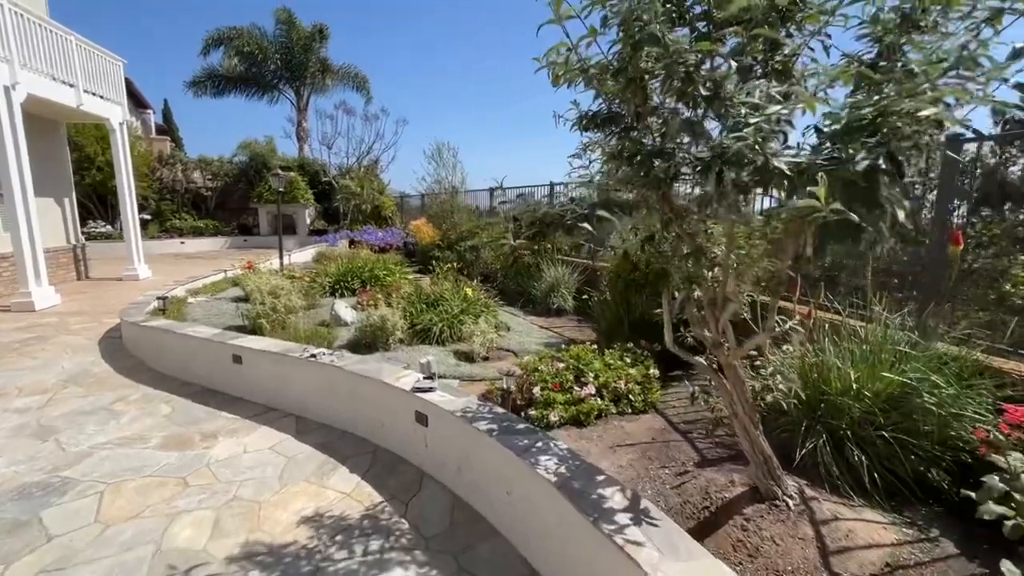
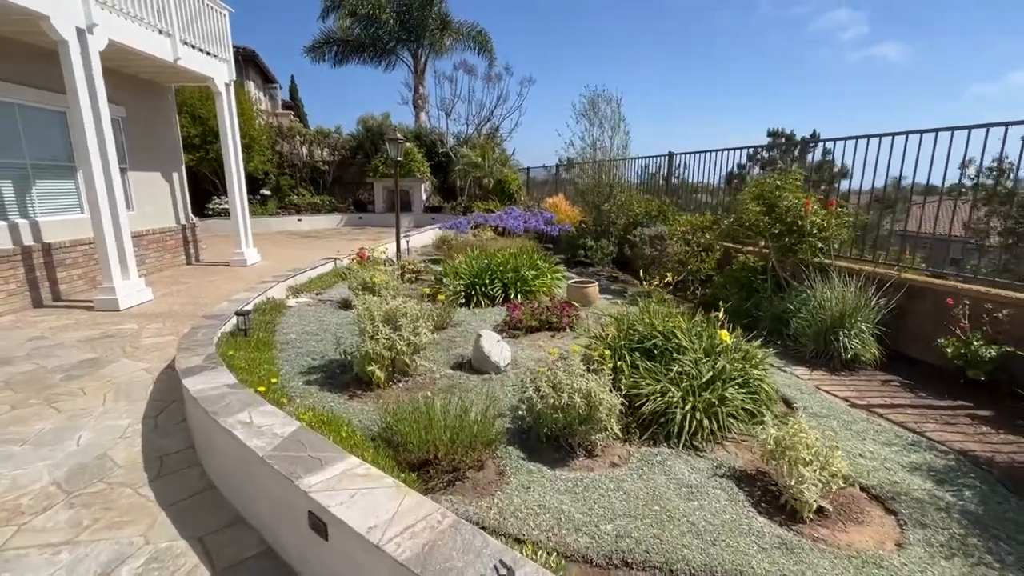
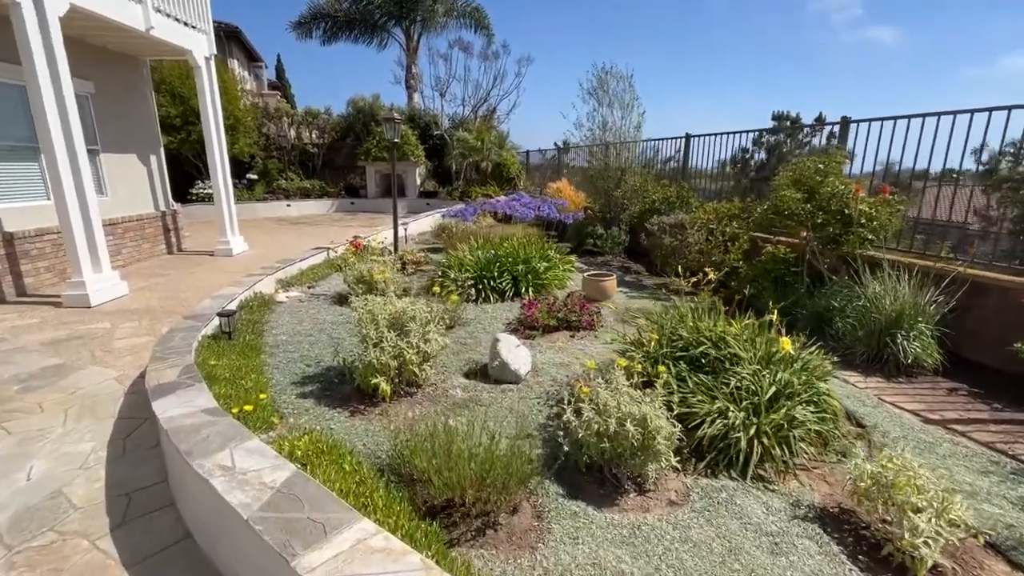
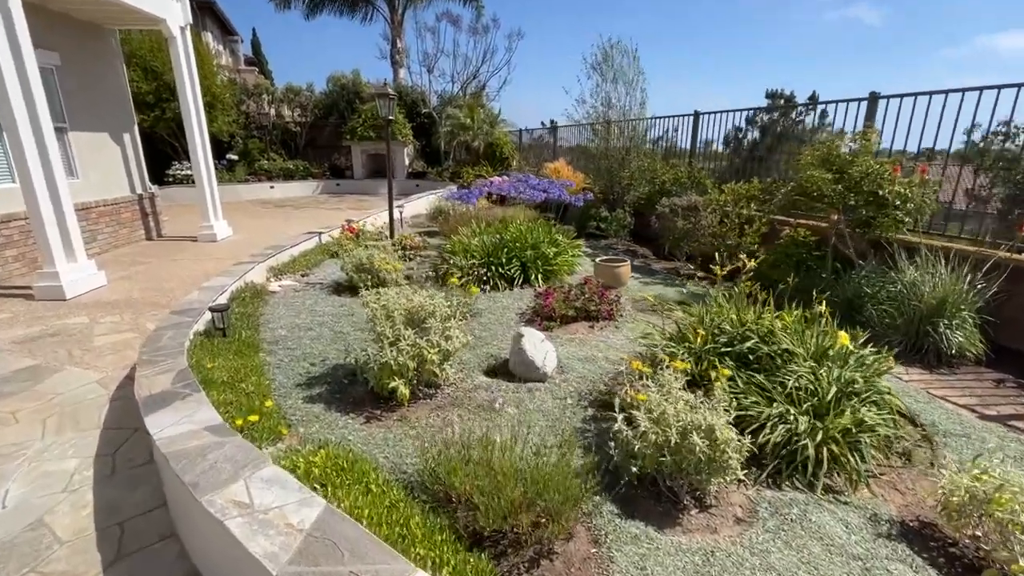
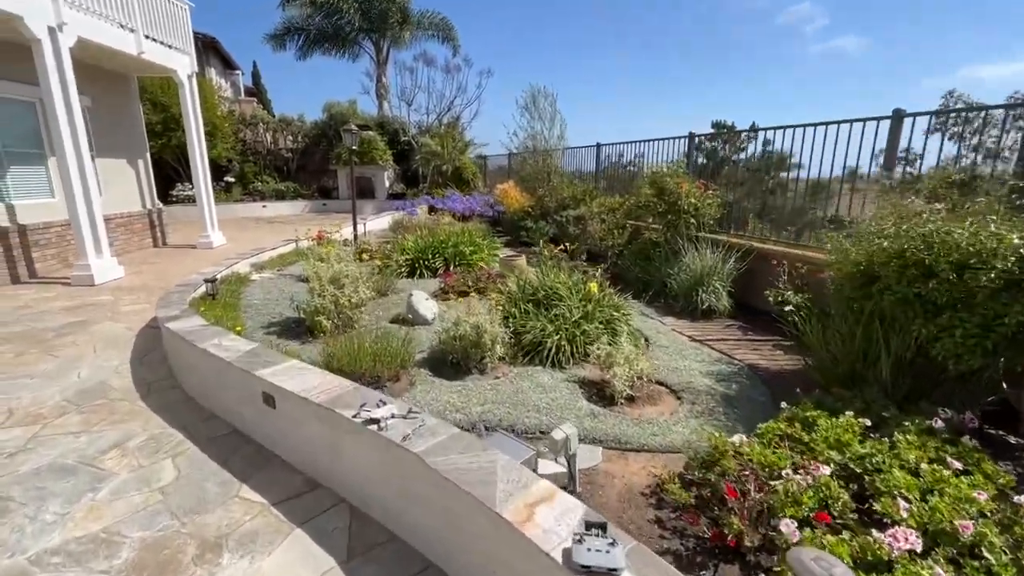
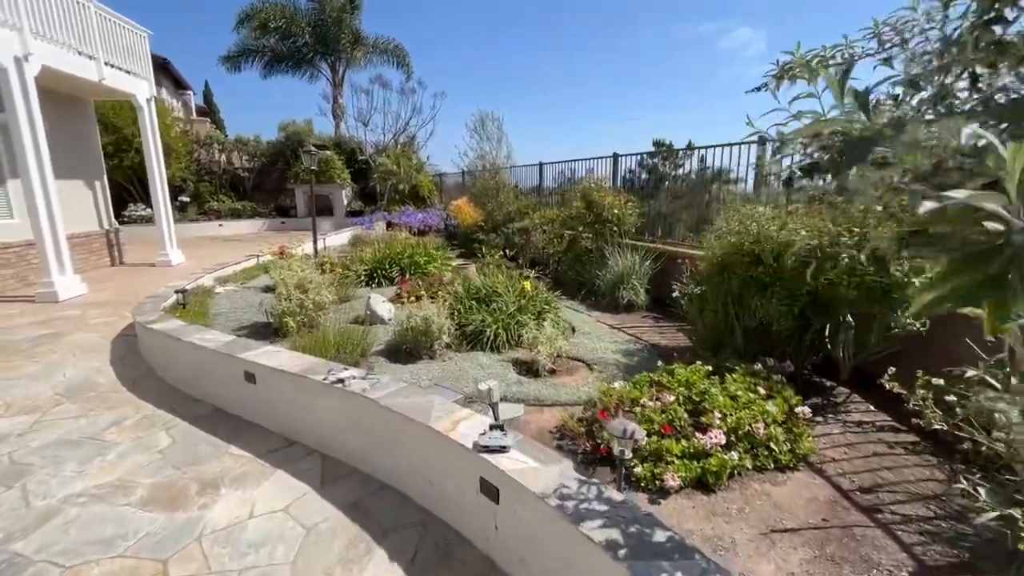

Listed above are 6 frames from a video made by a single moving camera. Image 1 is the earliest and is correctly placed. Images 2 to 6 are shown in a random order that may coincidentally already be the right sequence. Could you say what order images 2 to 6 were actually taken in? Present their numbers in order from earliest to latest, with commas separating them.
6, 5, 2, 3, 4
